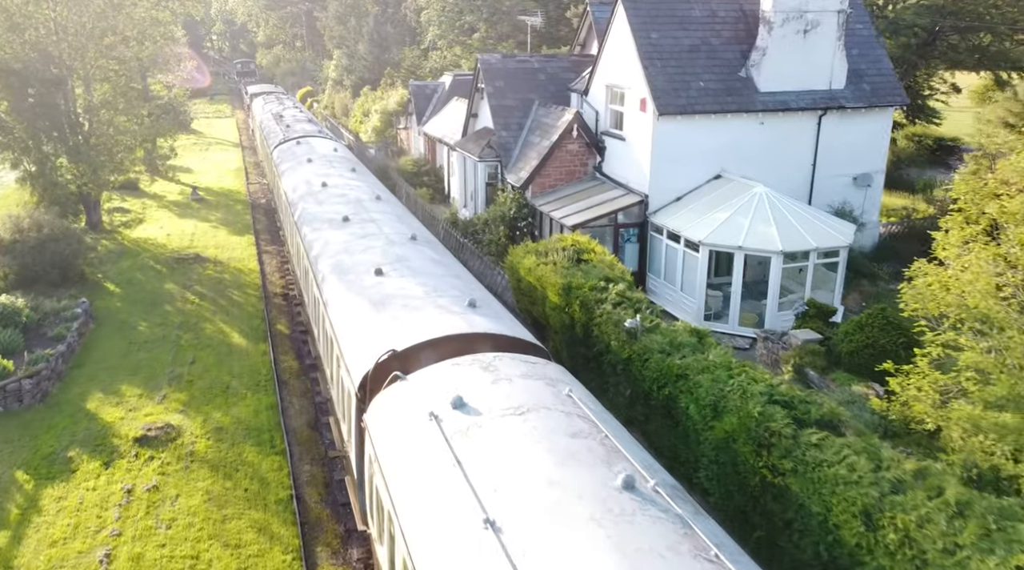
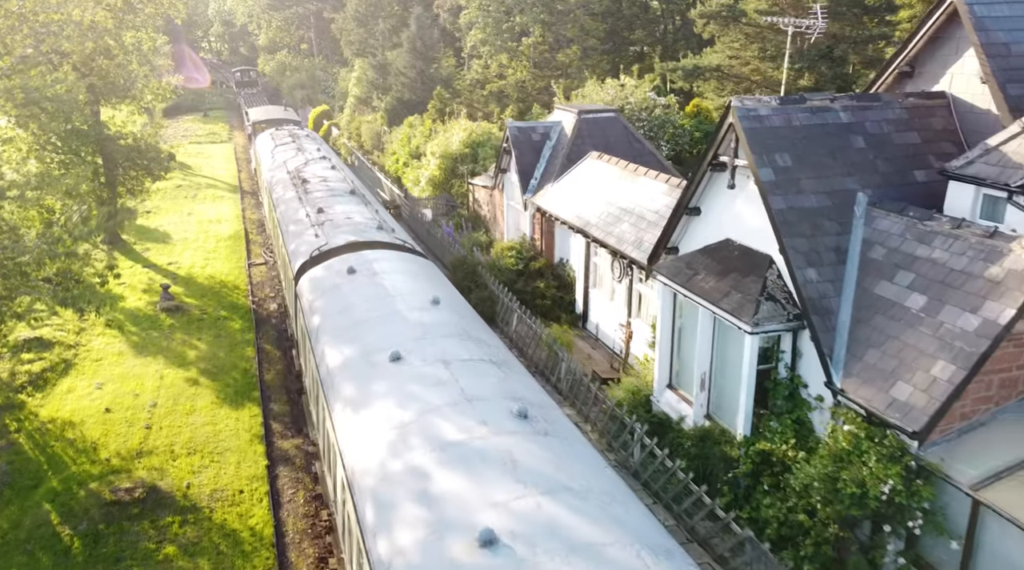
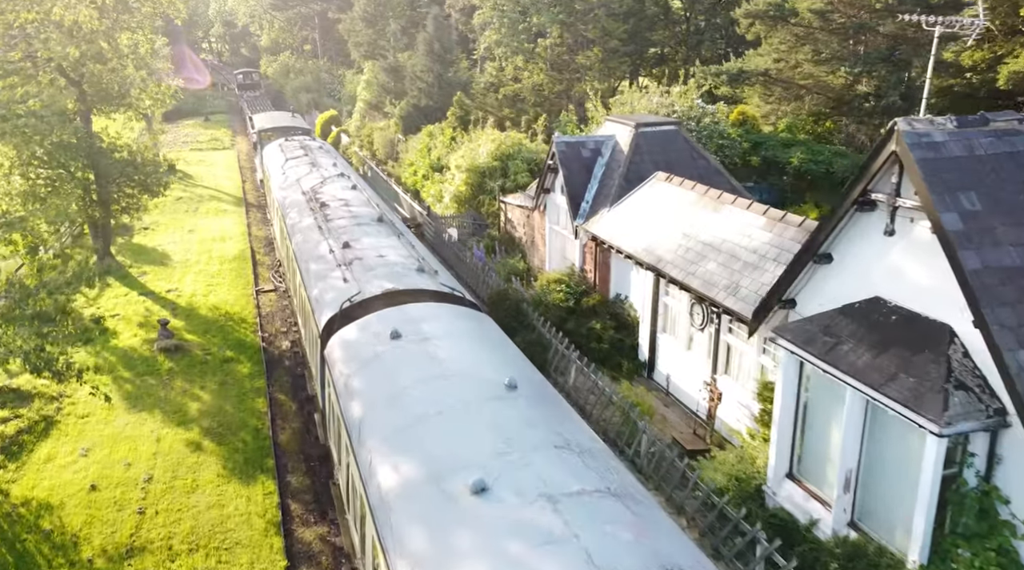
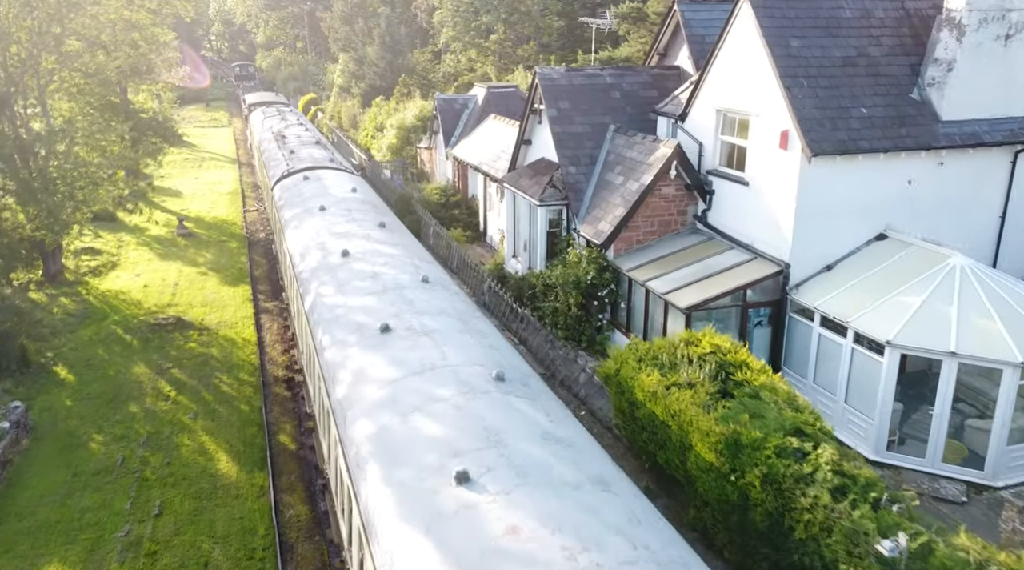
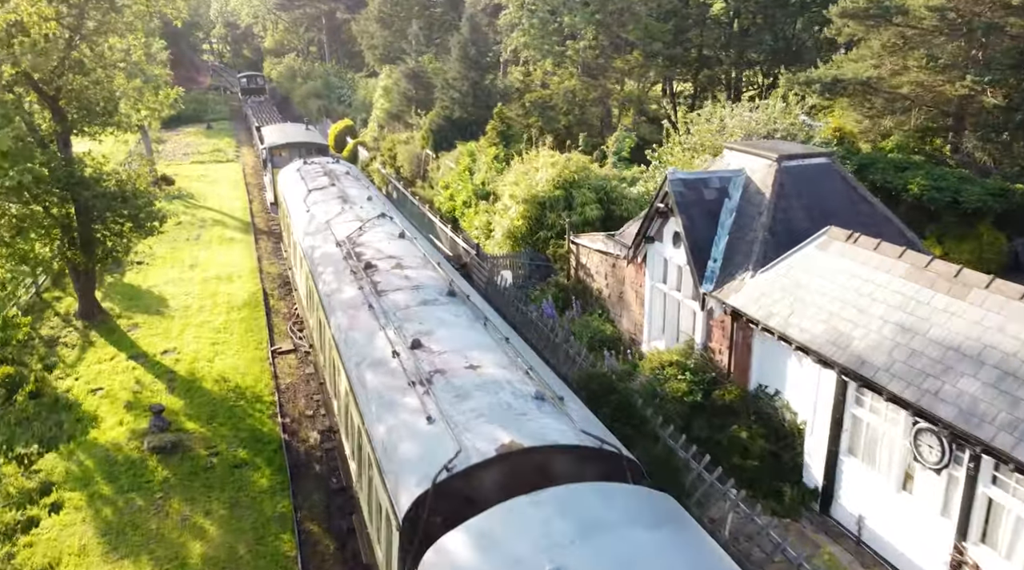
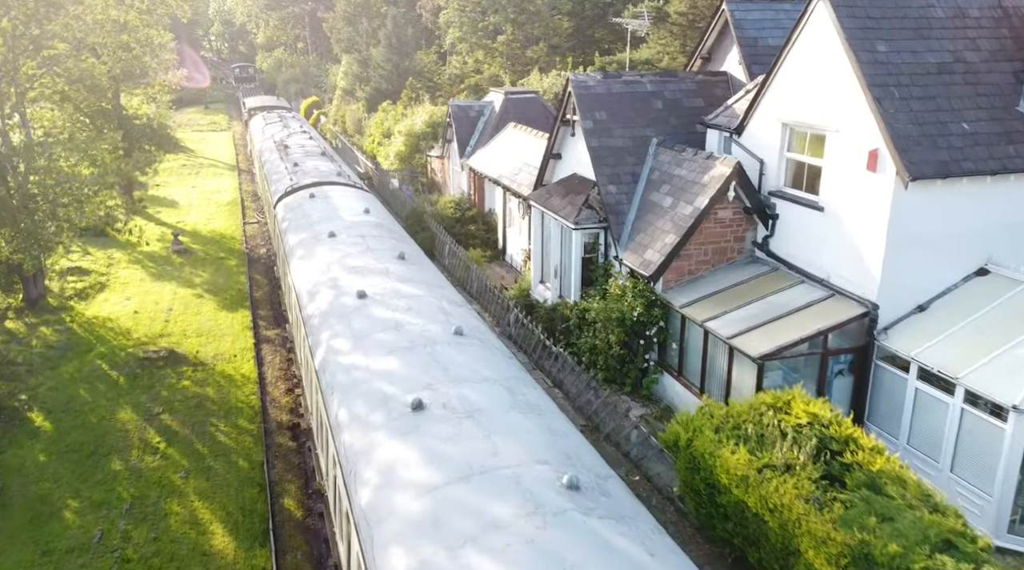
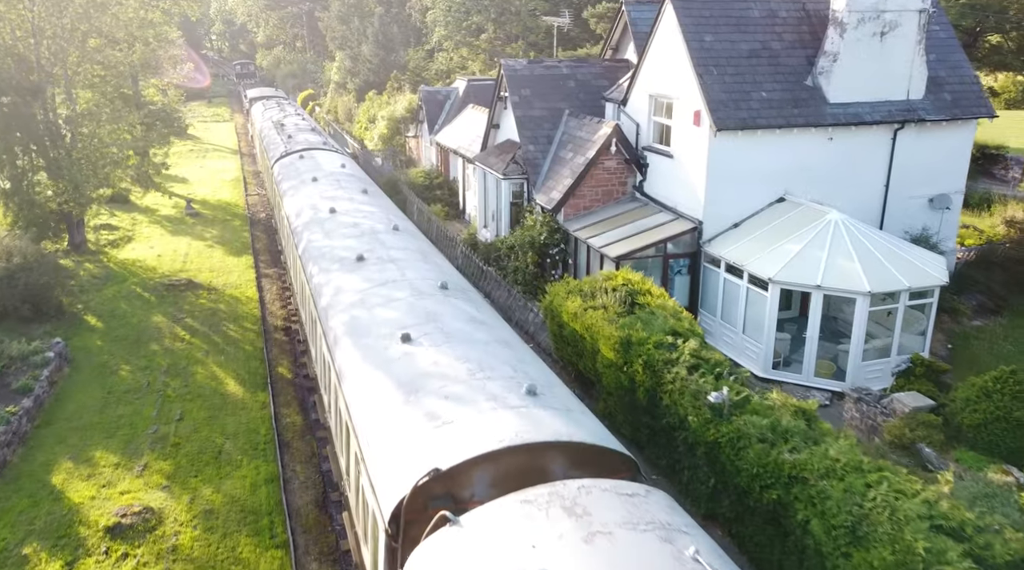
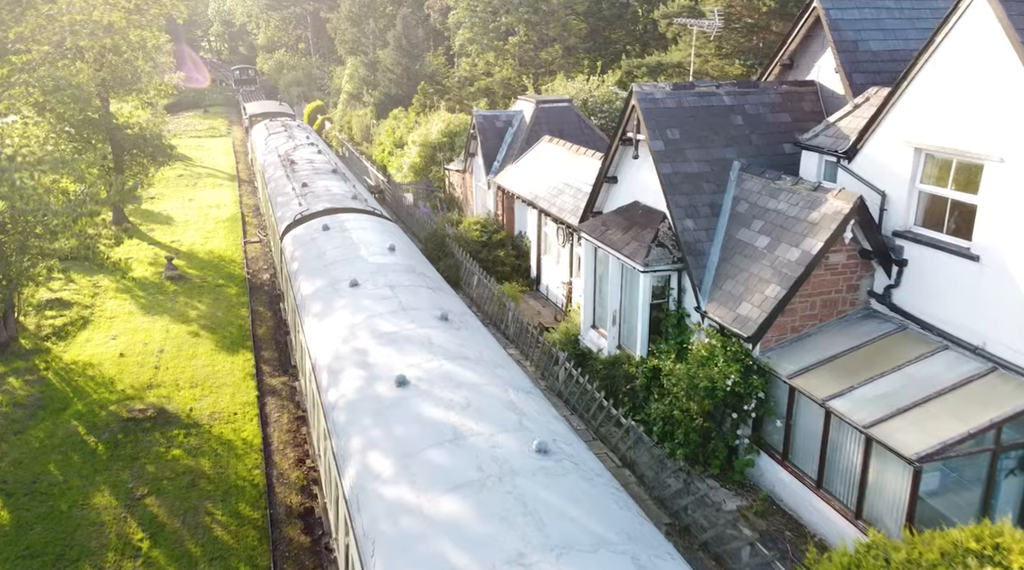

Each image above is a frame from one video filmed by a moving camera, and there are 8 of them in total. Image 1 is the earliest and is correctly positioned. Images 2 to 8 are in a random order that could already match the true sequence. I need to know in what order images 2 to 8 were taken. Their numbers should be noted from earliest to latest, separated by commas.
7, 4, 6, 8, 2, 3, 5
